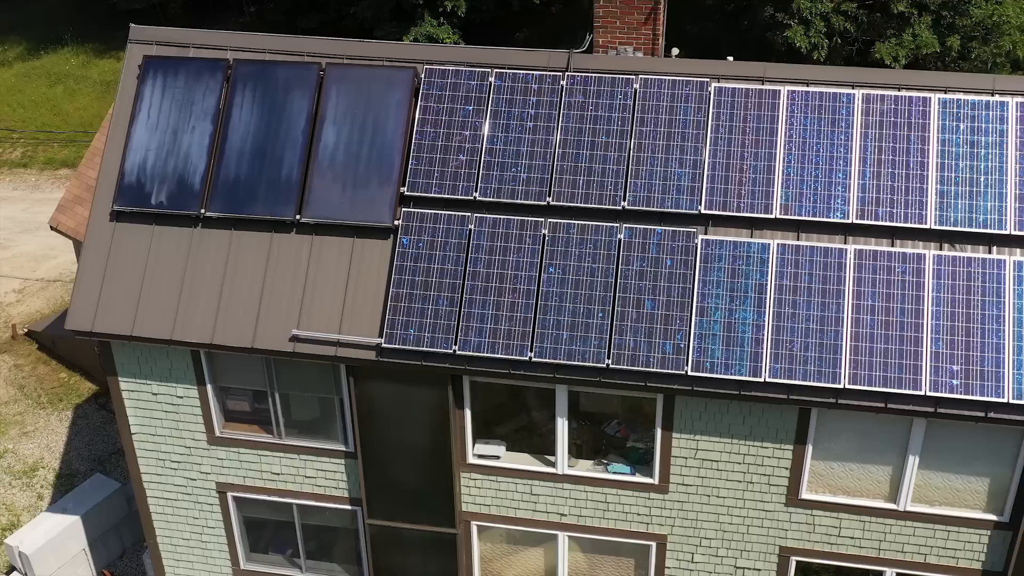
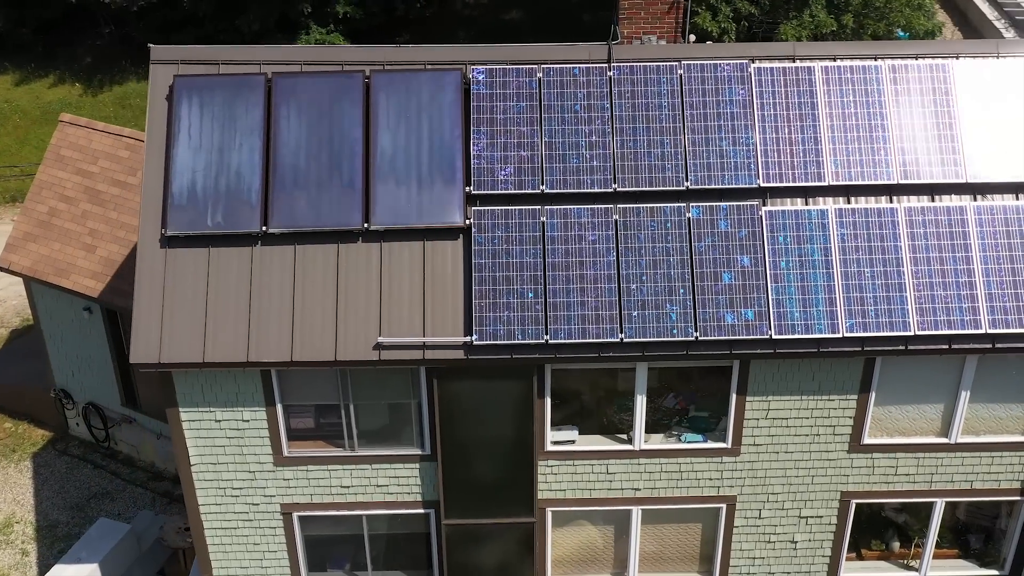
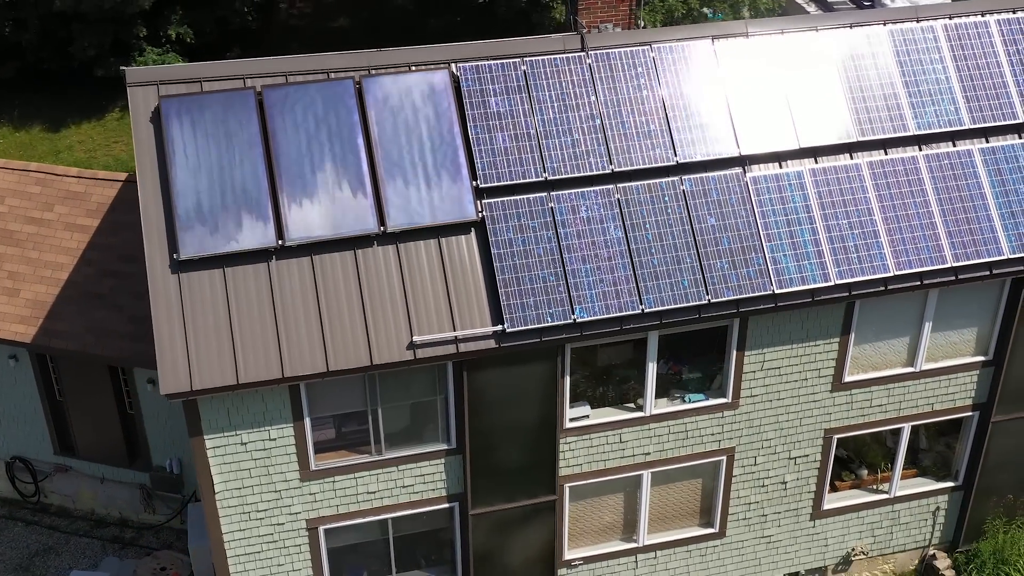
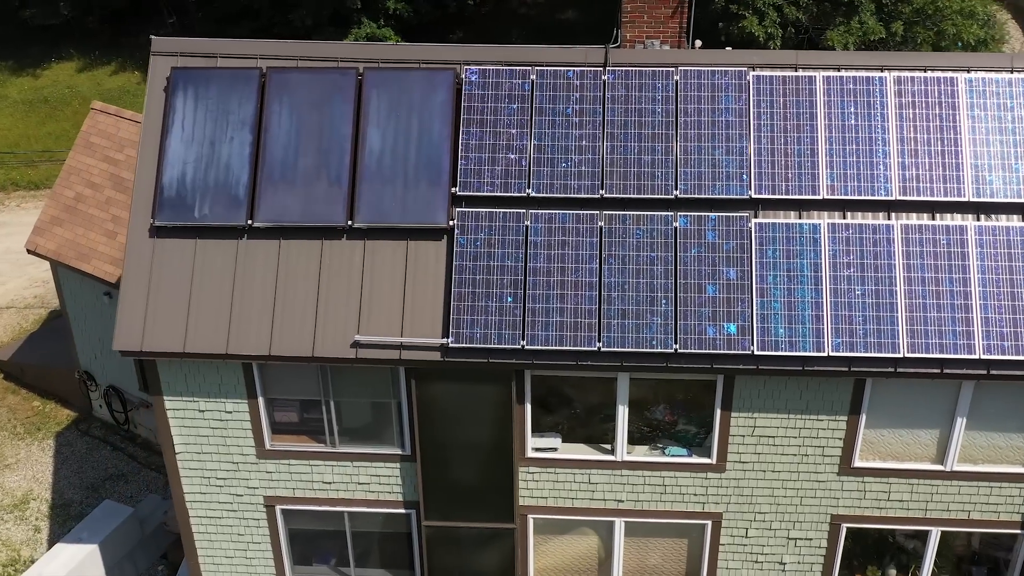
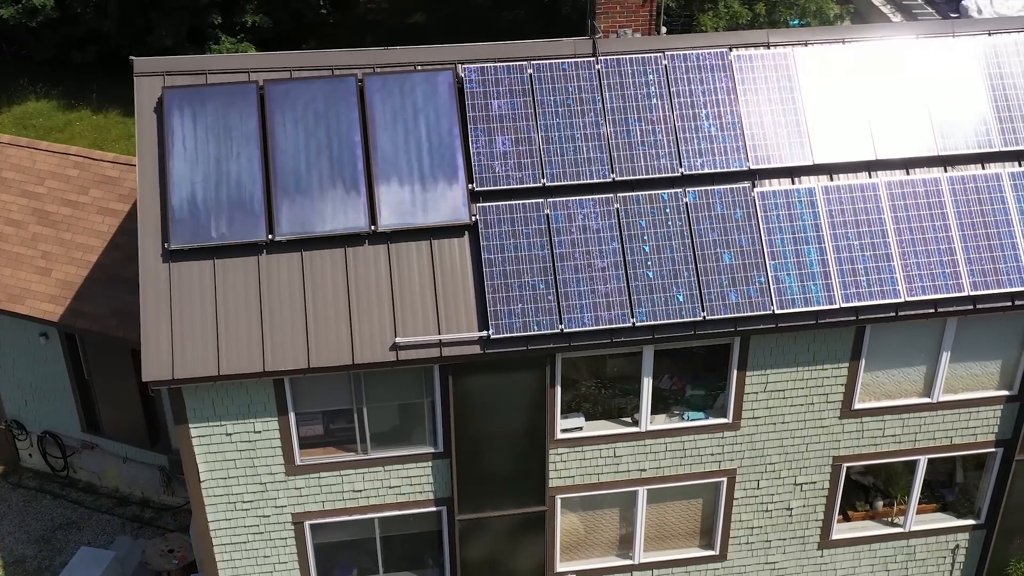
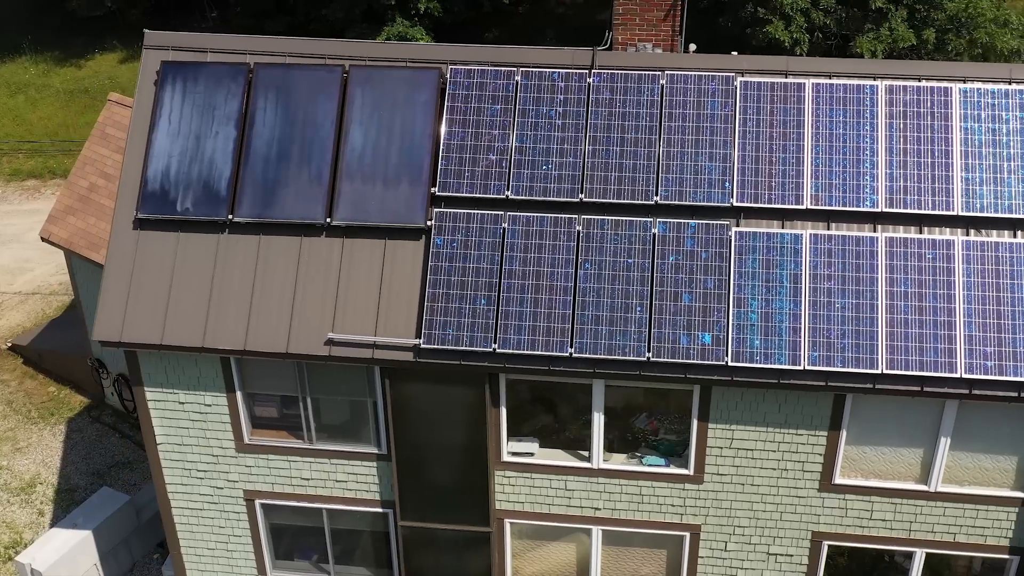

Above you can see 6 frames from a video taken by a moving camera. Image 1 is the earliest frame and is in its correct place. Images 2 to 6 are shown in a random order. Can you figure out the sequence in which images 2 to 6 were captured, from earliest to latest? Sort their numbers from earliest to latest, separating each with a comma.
6, 4, 2, 5, 3
